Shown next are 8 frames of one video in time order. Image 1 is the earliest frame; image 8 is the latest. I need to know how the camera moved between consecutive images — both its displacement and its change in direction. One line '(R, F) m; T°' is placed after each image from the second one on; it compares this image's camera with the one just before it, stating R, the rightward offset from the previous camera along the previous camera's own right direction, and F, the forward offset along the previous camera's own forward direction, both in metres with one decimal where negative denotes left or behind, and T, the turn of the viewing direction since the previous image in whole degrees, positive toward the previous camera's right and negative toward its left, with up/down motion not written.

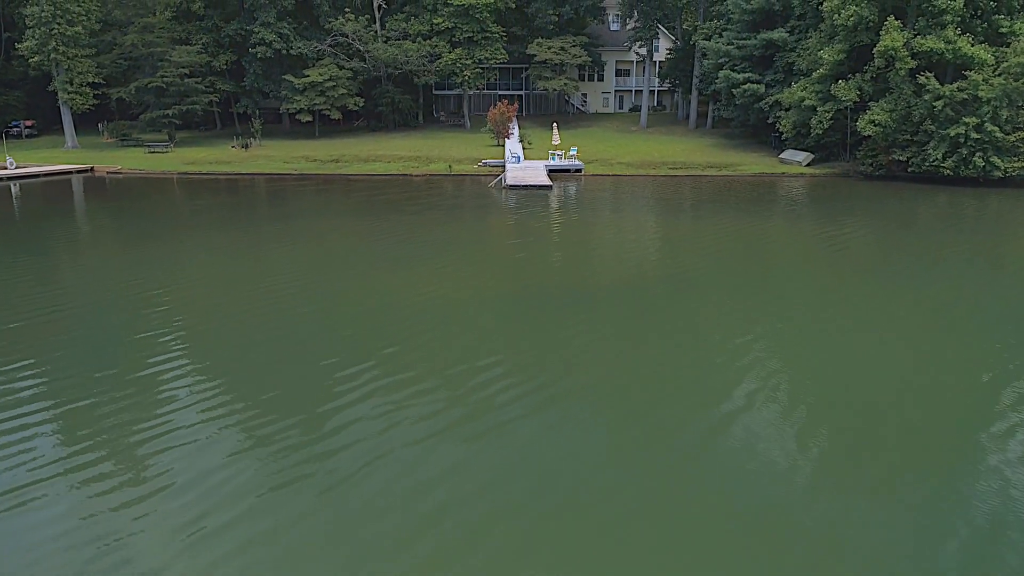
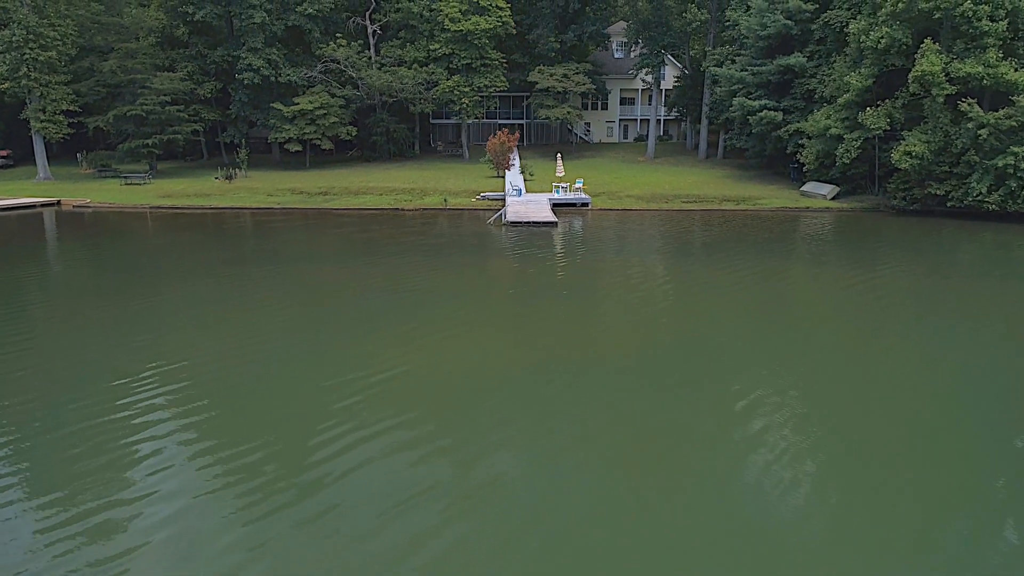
(0.0, +2.0) m; 0°
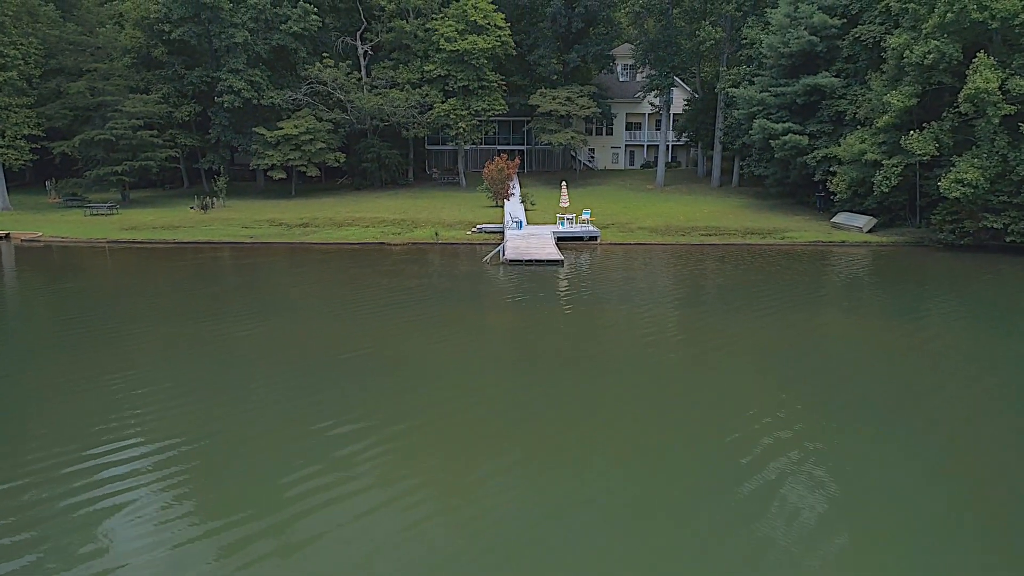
(0.0, +2.3) m; 0°
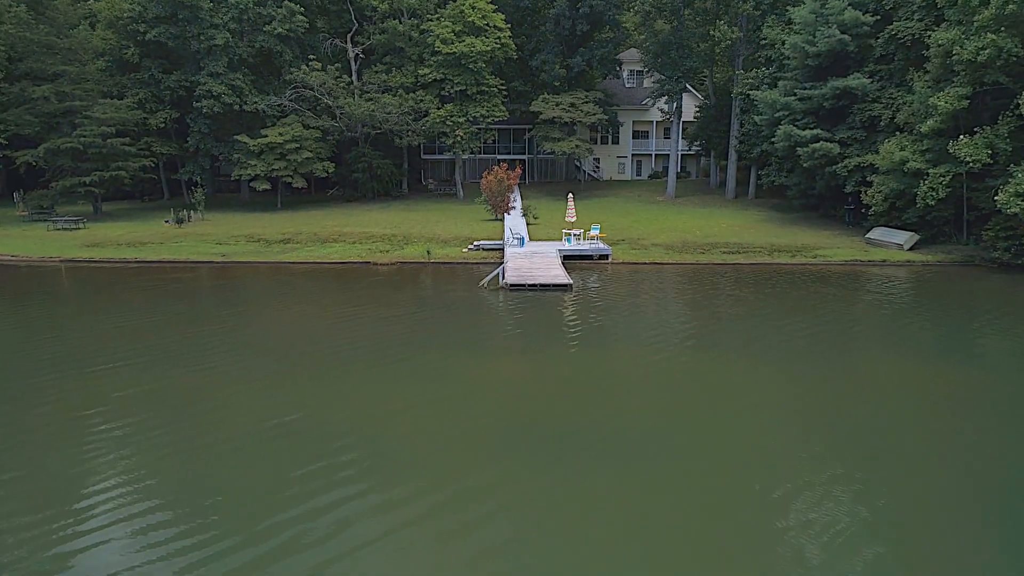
(0.0, +2.0) m; 0°
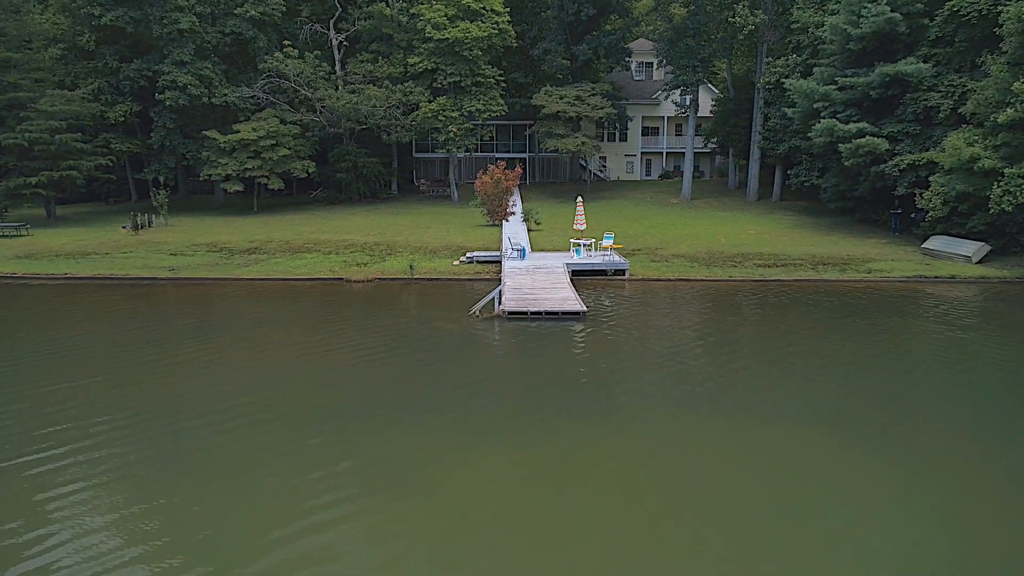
(0.0, +2.7) m; 0°
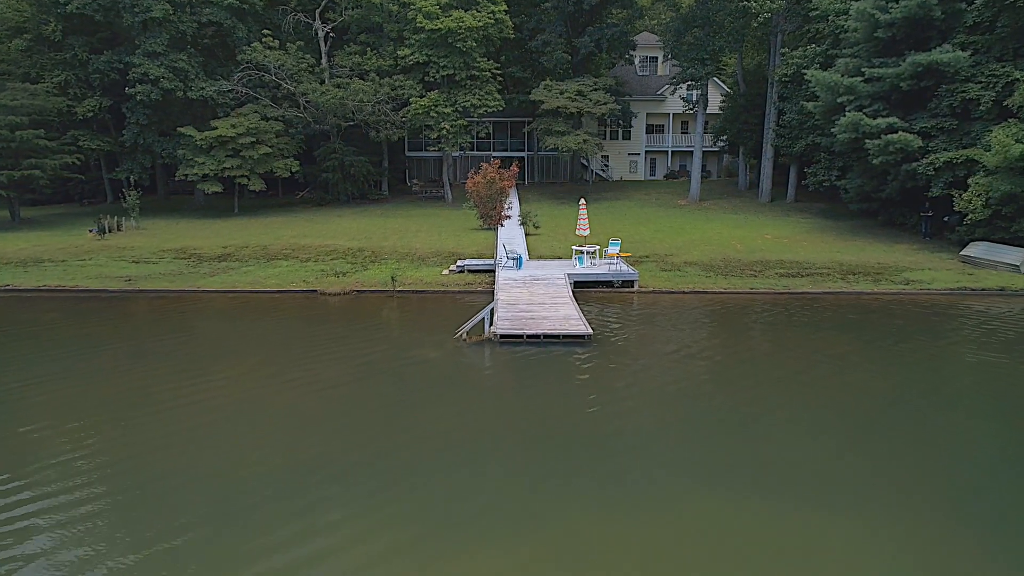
(+0.1, +1.6) m; 0°
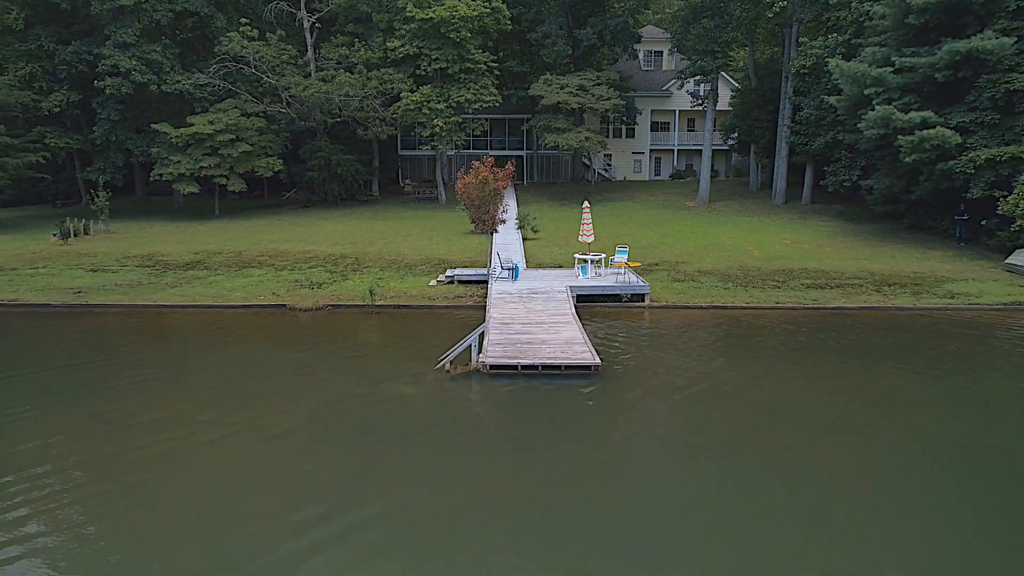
(+0.1, +1.5) m; 0°
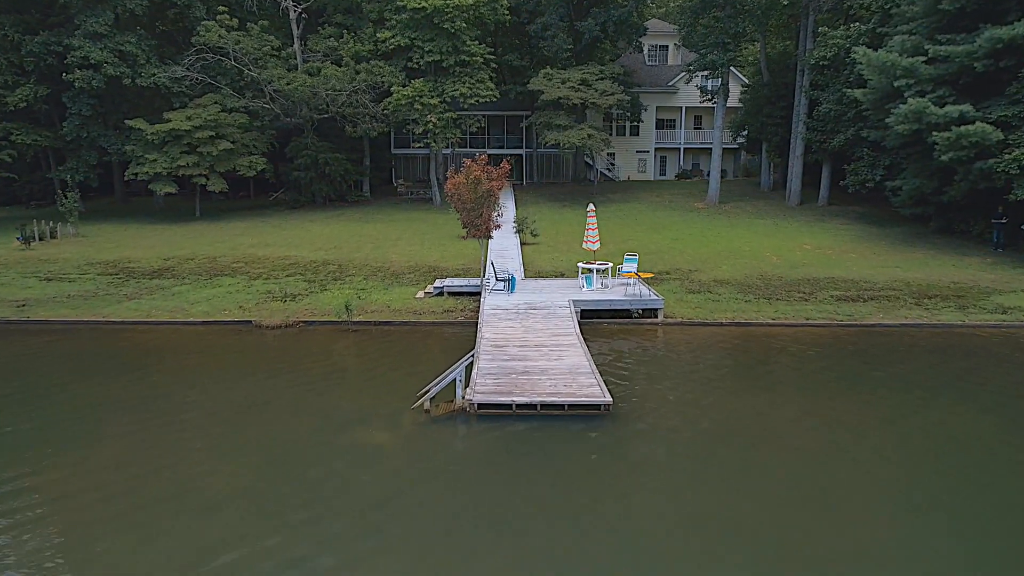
(+0.1, +1.3) m; 0°
